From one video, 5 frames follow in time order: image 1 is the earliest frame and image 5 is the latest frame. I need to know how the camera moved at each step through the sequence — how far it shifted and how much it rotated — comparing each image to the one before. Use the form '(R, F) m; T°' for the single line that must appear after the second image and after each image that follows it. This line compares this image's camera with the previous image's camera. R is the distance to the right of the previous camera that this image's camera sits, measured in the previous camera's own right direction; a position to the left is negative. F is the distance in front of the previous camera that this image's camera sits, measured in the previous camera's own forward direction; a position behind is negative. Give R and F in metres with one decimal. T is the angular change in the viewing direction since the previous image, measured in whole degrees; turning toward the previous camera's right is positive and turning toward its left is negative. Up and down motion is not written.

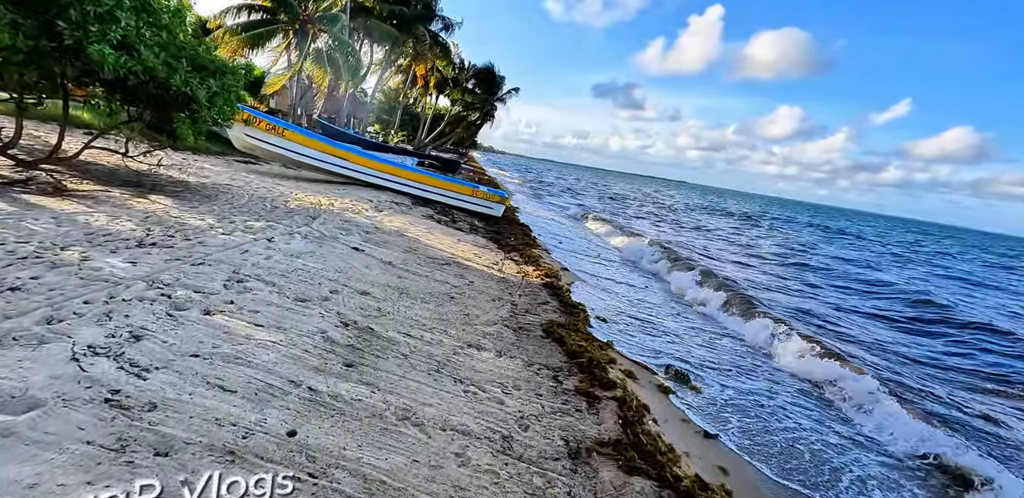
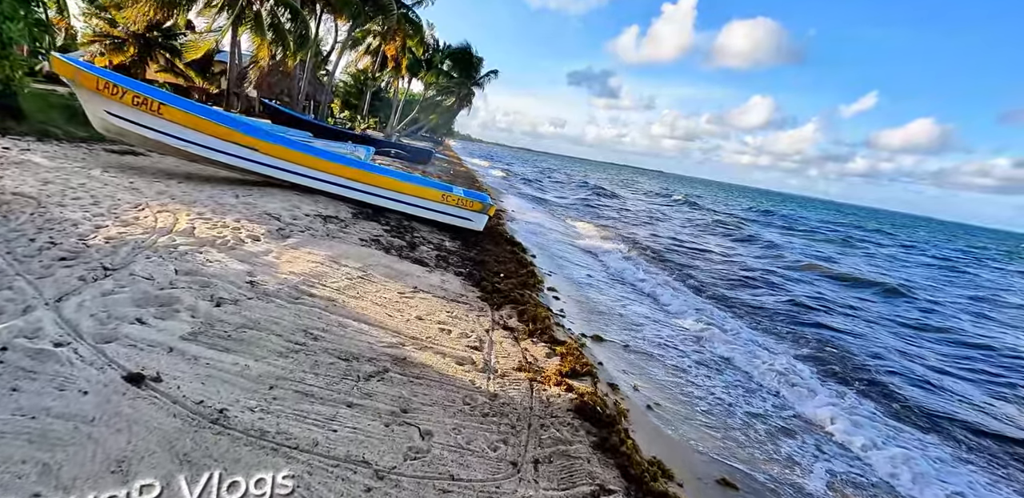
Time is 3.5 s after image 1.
(-0.2, +4.0) m; +3°
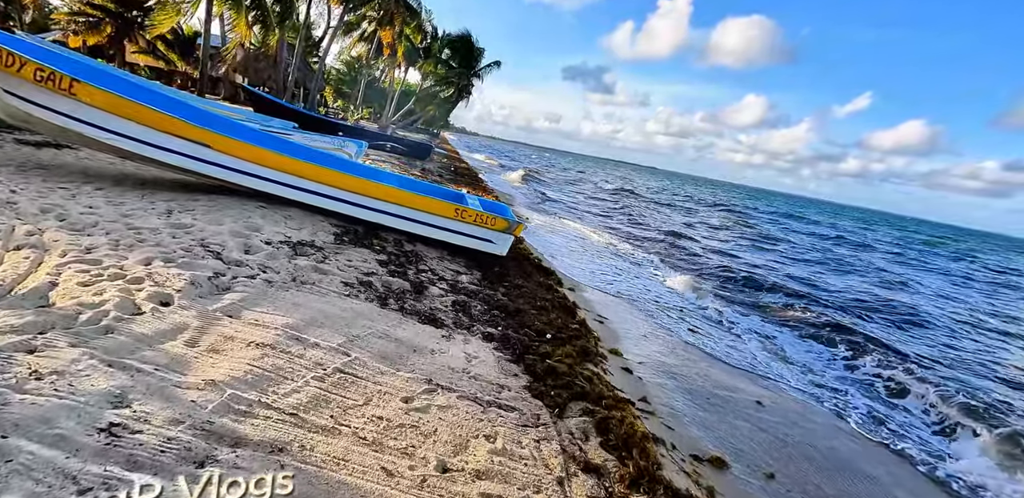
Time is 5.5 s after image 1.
(-0.6, +2.3) m; +1°
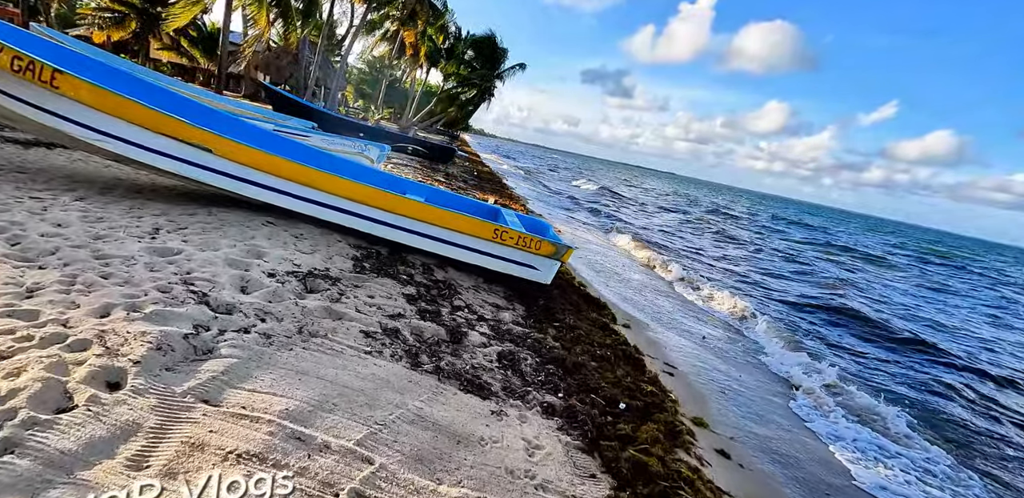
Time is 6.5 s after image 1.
(-0.4, +1.1) m; -2°
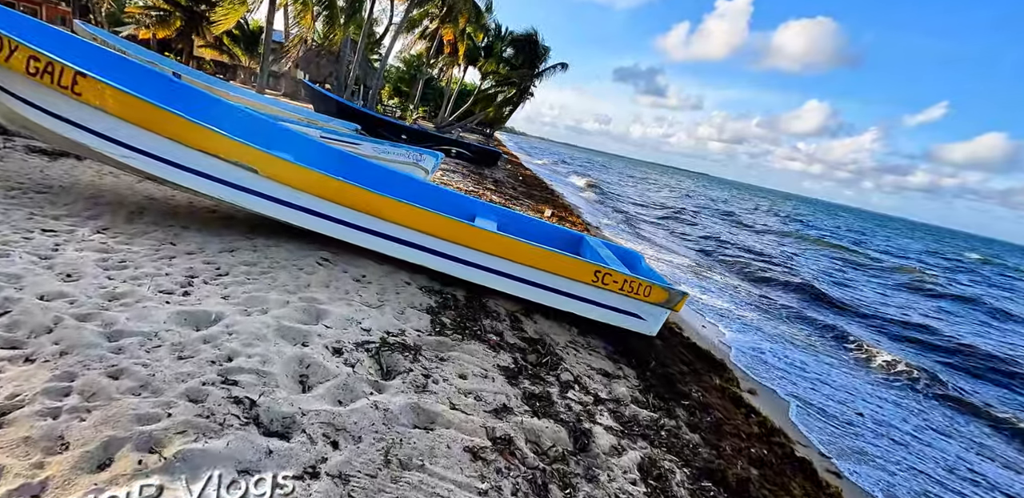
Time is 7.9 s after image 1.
(-0.8, +1.2) m; -3°
